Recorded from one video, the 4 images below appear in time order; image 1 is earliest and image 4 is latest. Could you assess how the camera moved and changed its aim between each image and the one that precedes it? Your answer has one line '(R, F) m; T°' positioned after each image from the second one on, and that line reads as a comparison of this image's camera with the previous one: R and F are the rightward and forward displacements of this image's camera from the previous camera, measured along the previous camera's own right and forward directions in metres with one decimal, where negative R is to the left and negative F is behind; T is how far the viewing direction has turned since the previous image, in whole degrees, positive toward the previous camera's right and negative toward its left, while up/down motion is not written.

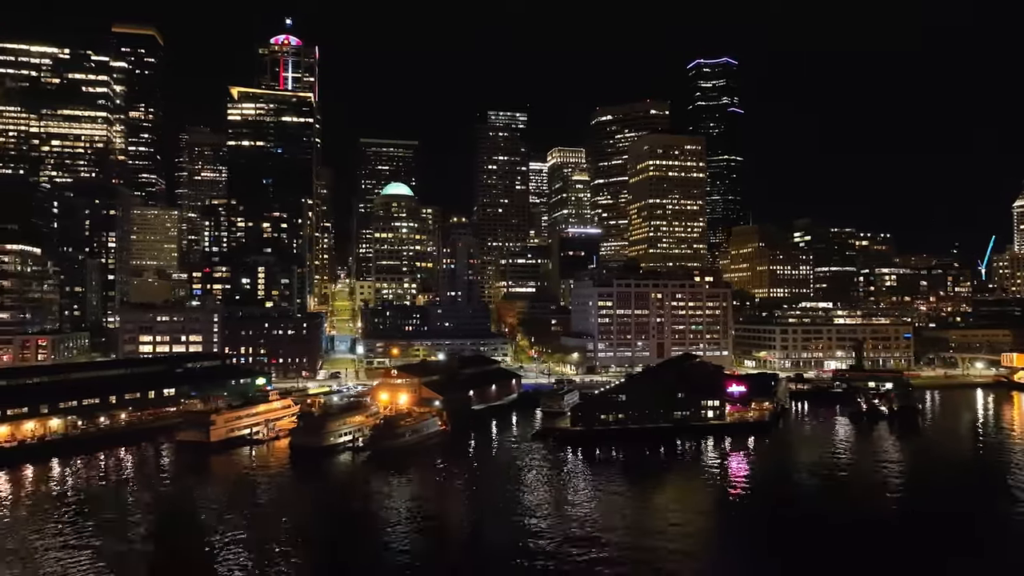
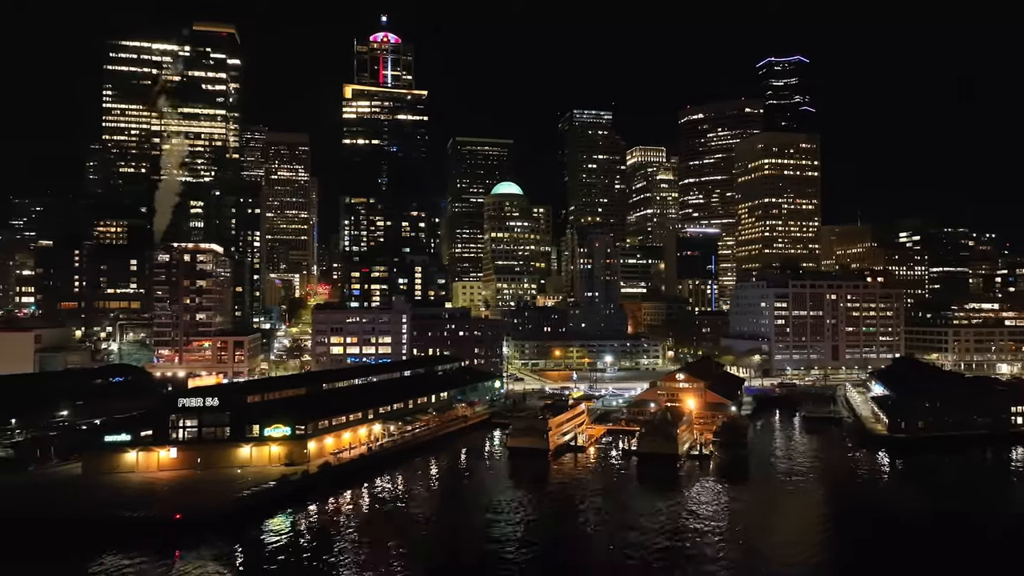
(-13.7, +1.2) m; 0°
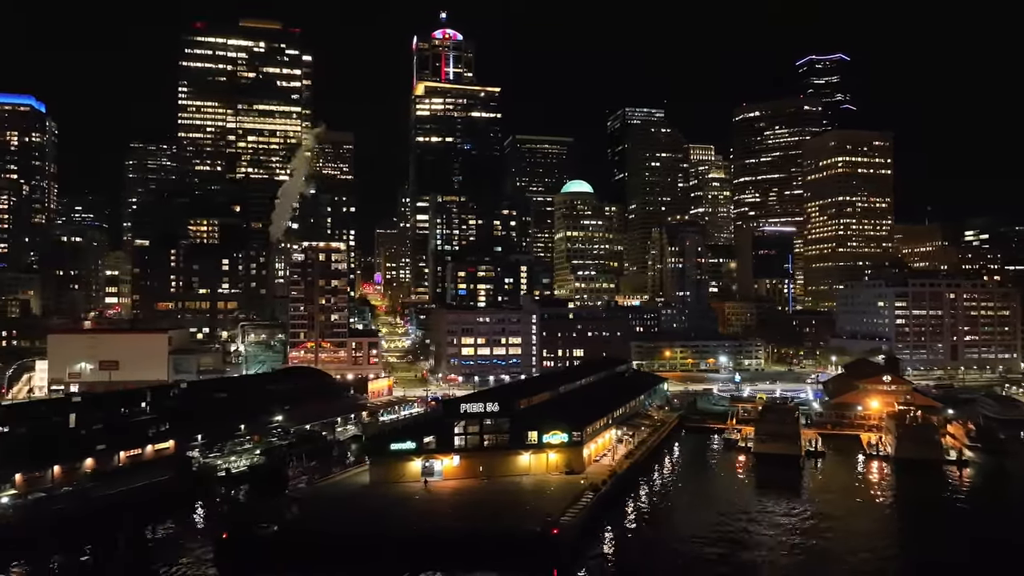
(-9.7, +1.2) m; 0°
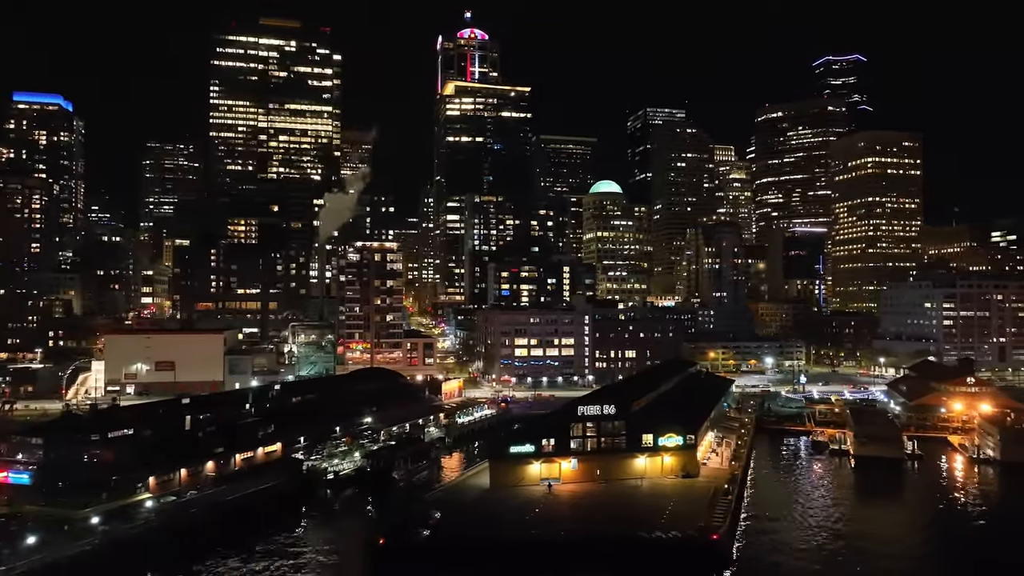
(-3.8, +0.3) m; 0°
